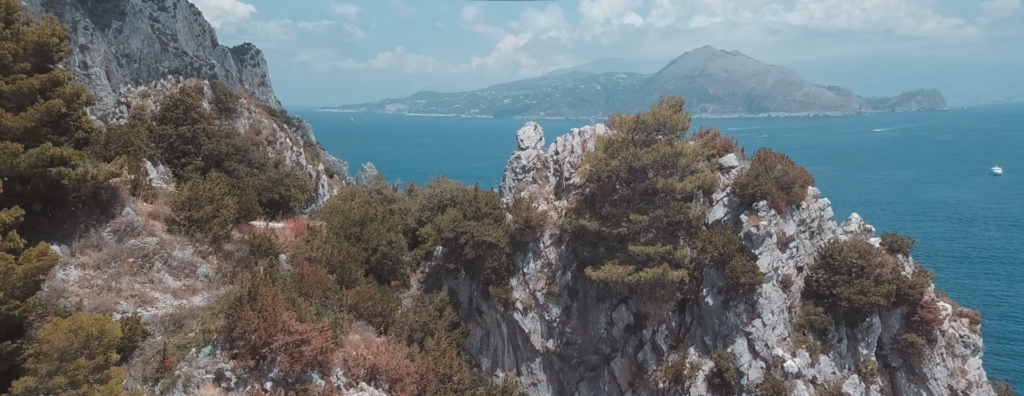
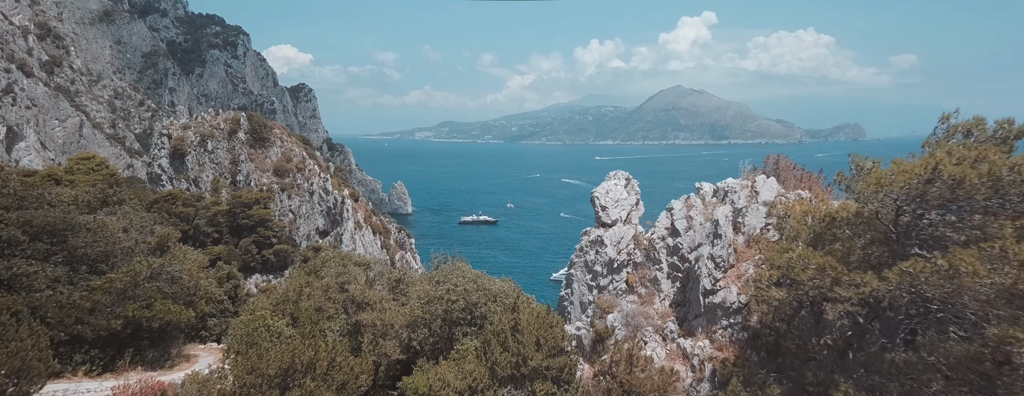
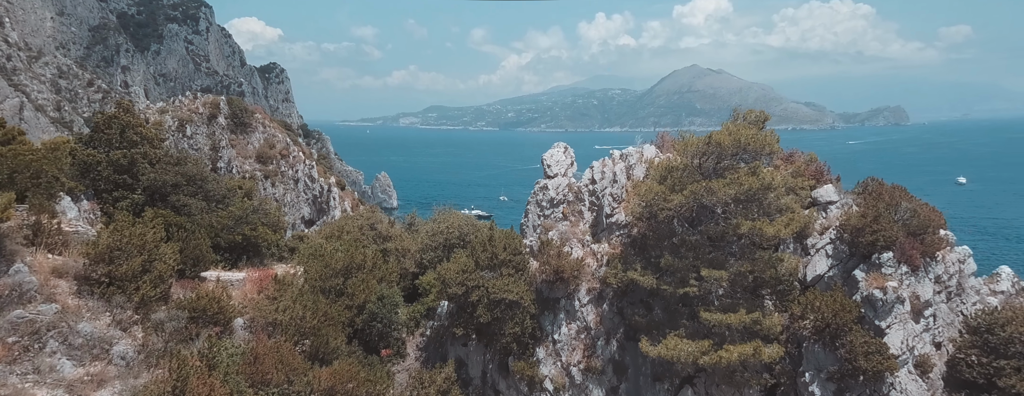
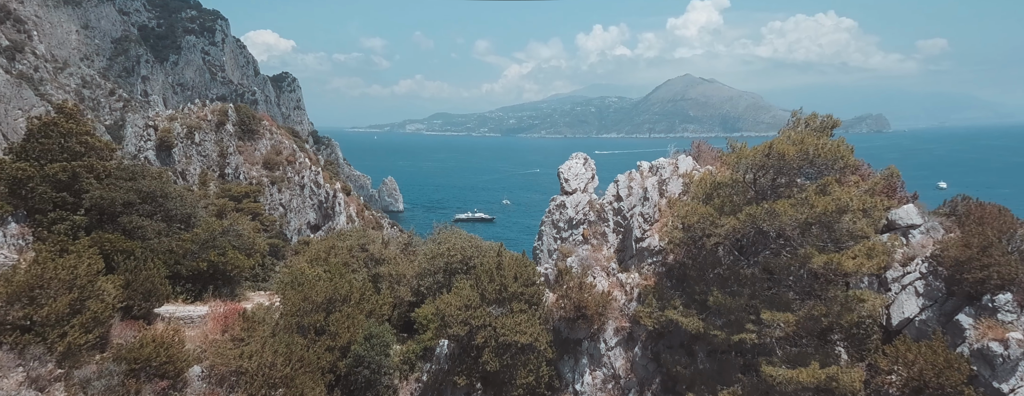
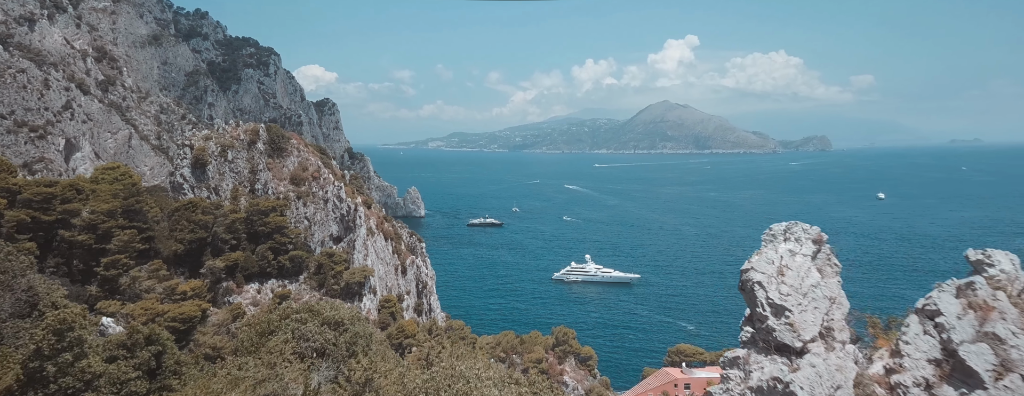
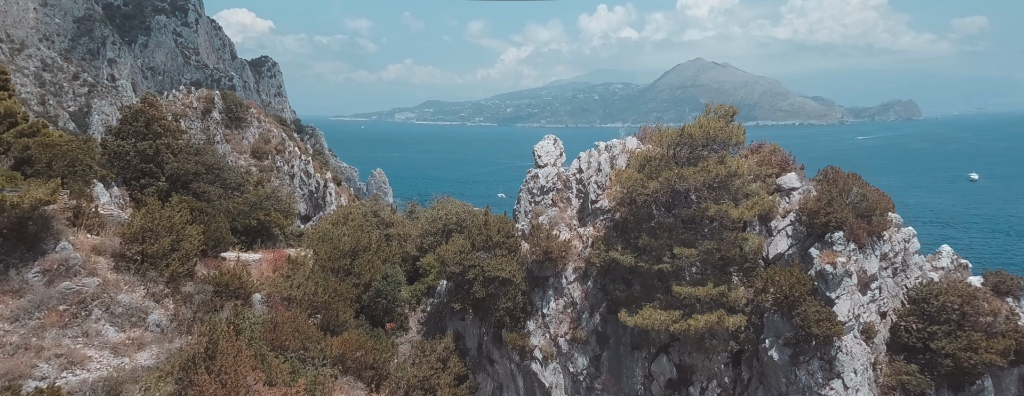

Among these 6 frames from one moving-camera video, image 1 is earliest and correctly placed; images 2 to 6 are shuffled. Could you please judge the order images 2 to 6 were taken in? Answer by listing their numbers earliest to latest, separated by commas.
6, 3, 4, 2, 5
